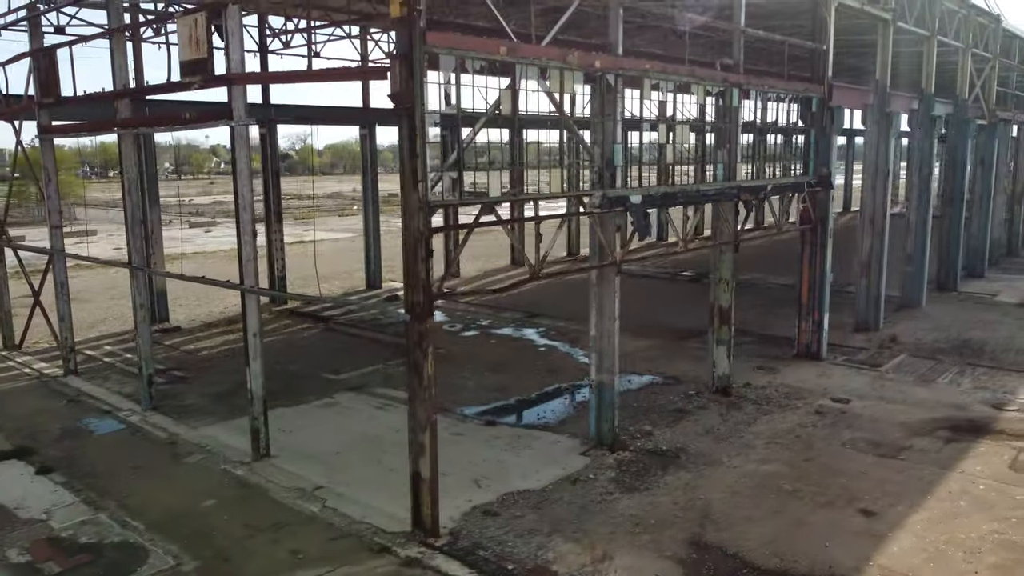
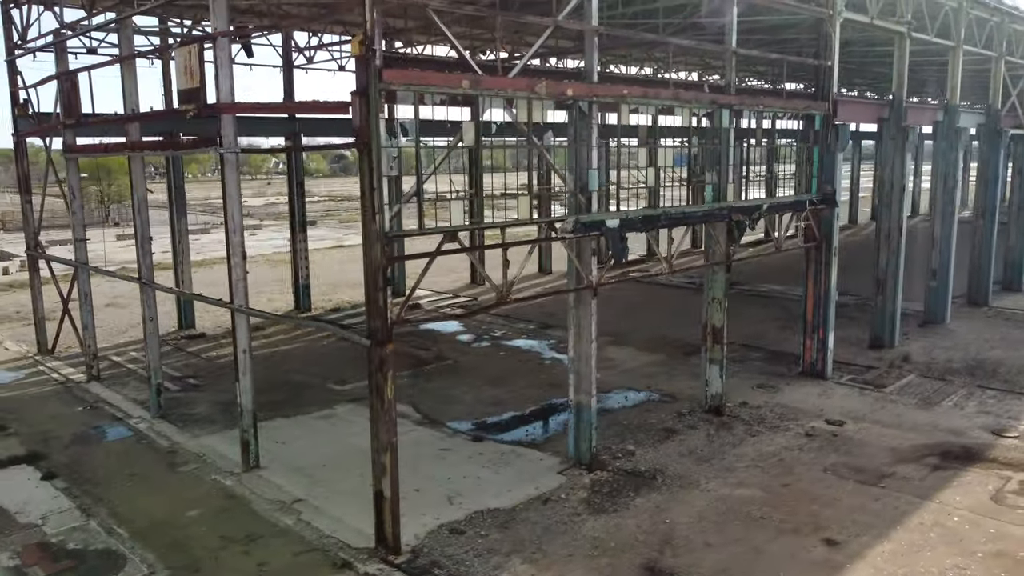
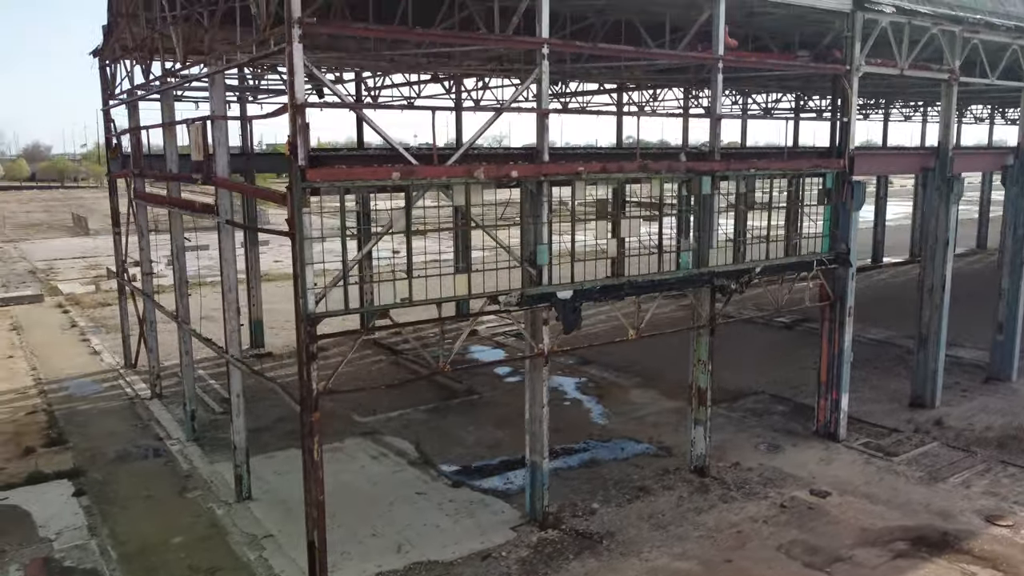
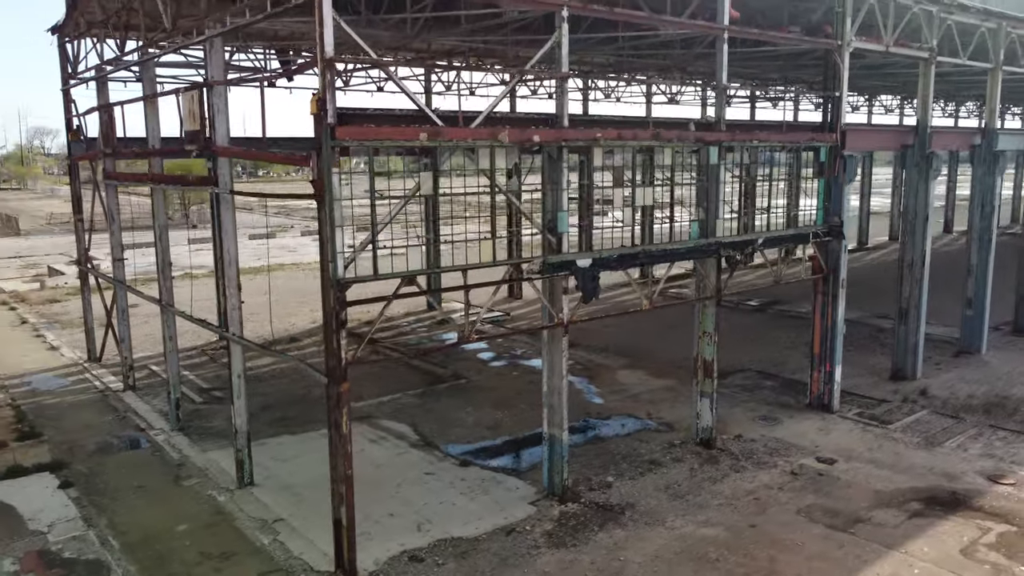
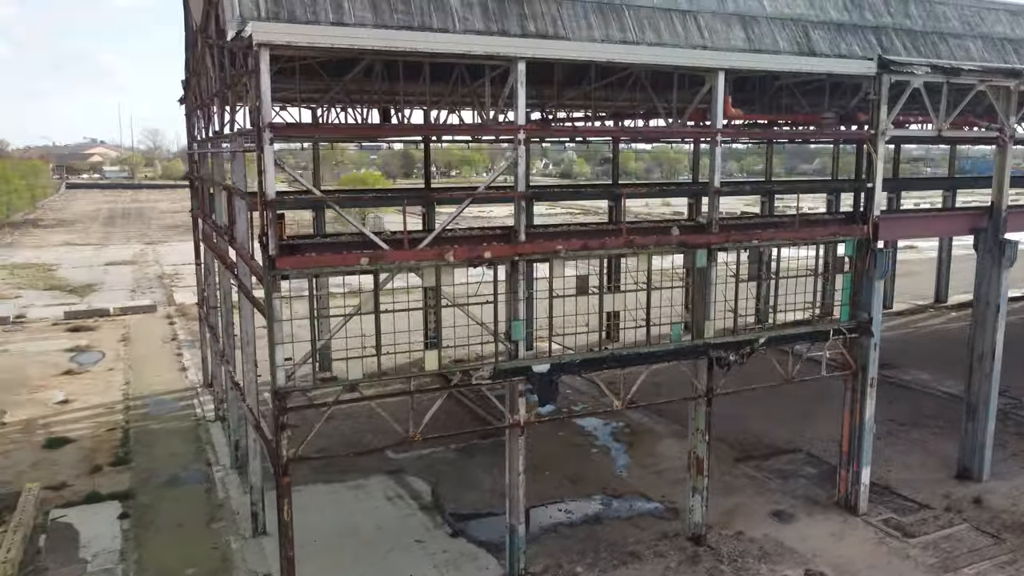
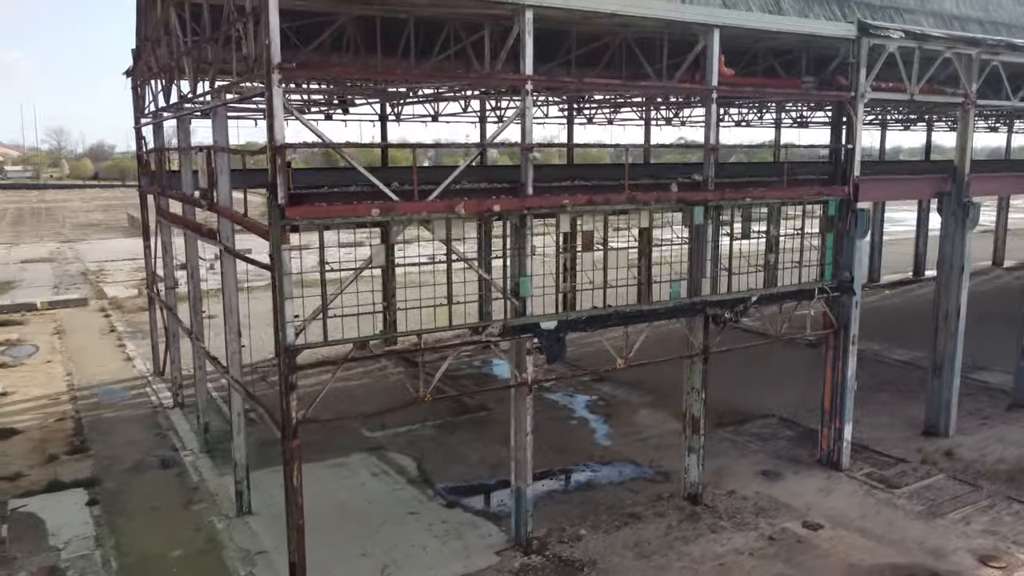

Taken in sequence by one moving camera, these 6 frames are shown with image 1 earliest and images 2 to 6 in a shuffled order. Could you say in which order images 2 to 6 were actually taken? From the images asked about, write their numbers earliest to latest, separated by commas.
2, 4, 3, 6, 5
